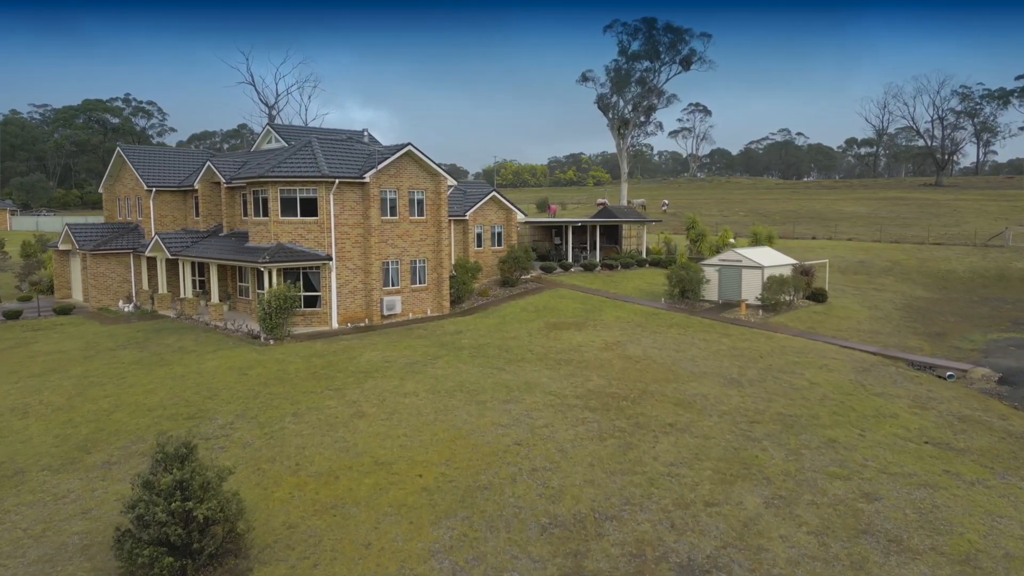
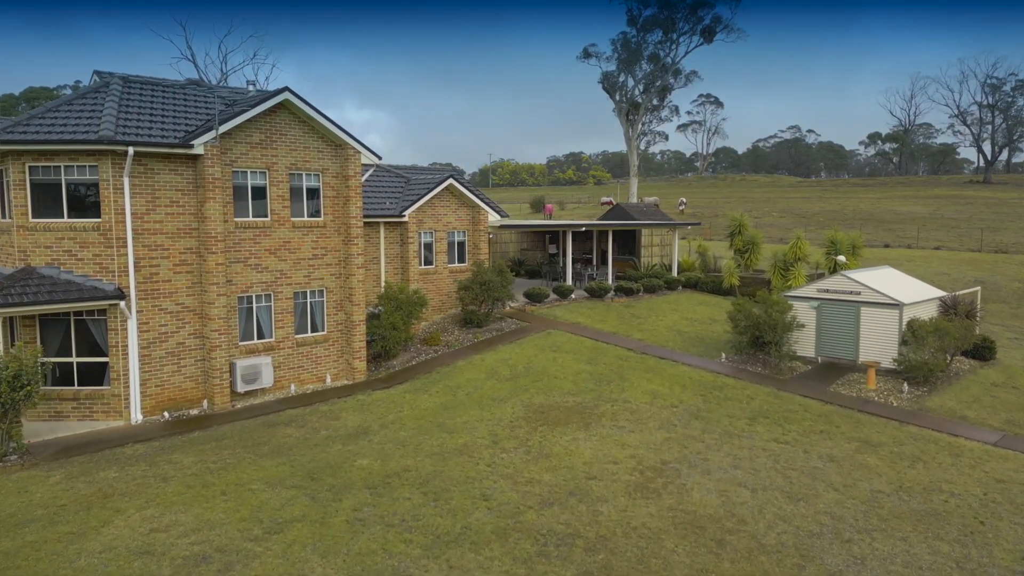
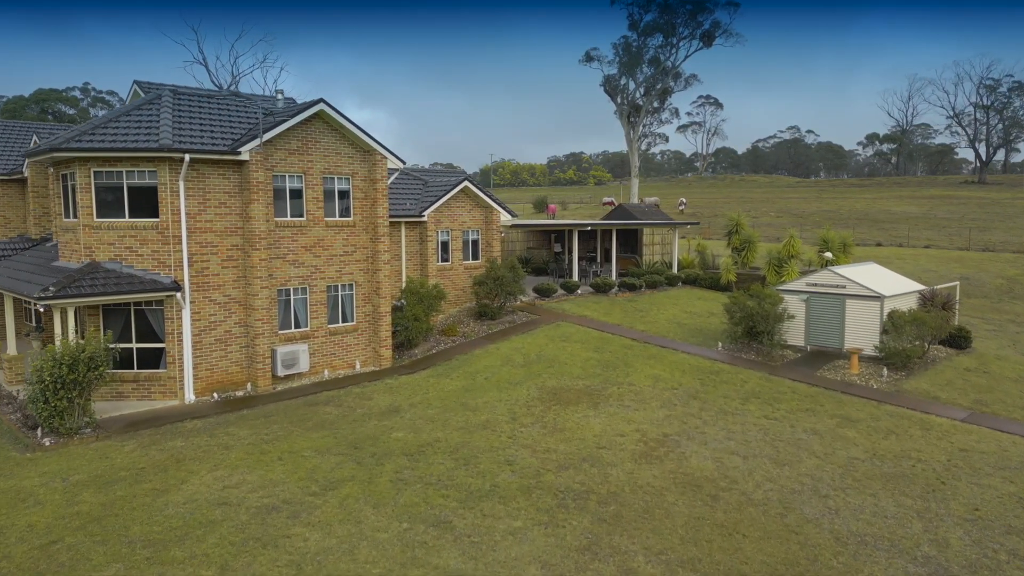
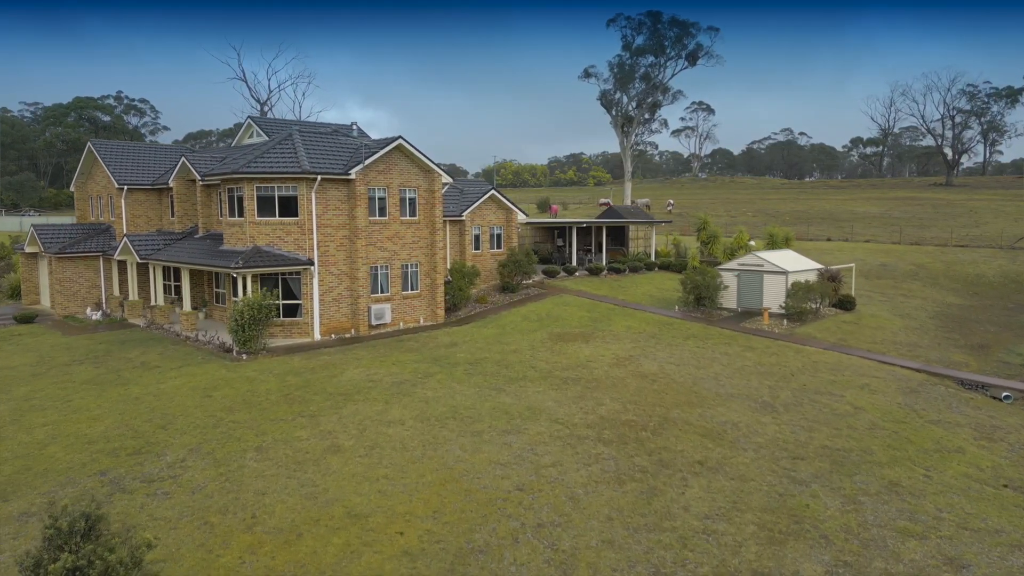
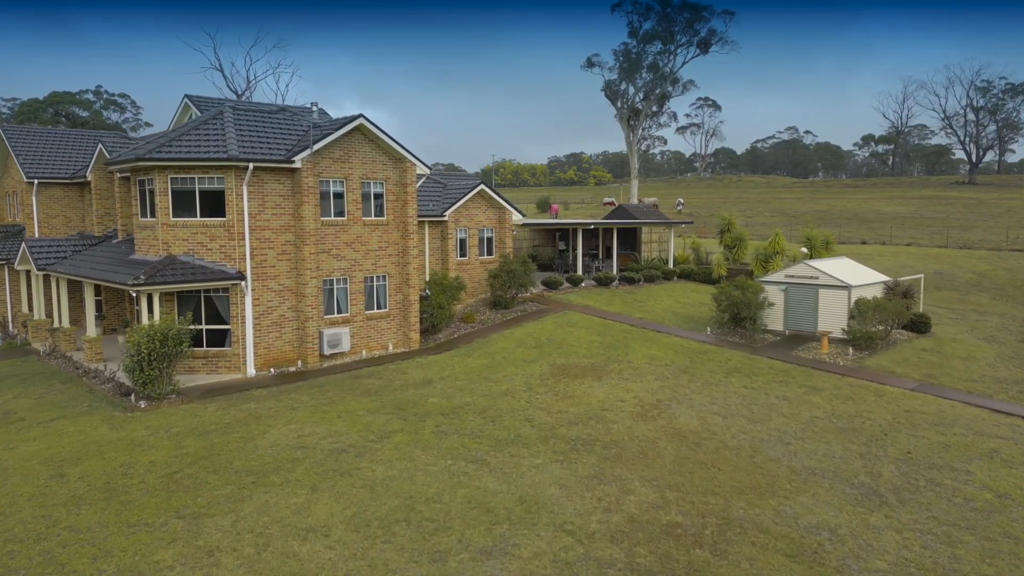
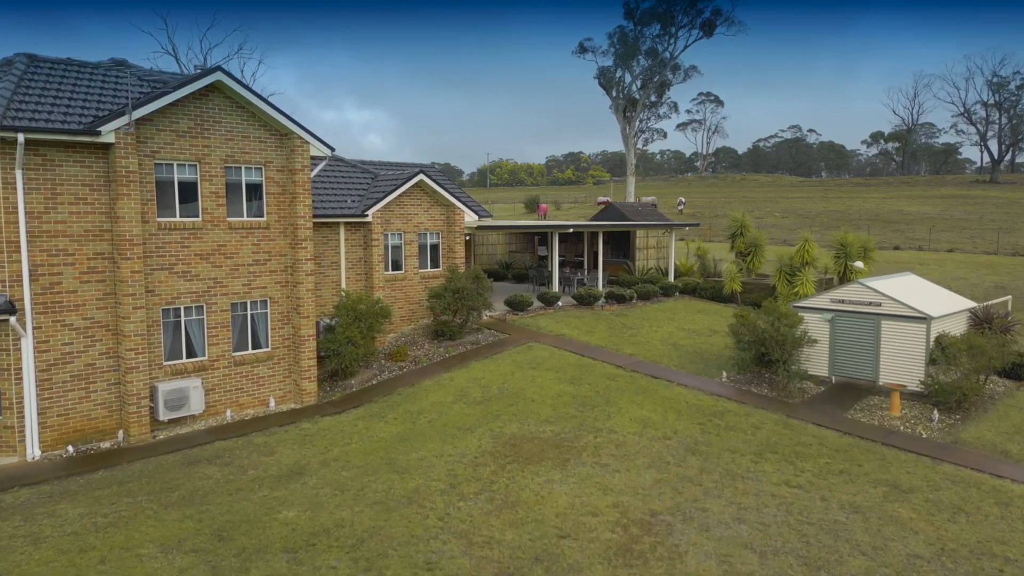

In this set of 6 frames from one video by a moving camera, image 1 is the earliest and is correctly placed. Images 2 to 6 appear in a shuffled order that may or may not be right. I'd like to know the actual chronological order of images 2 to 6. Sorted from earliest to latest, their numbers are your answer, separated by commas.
4, 5, 3, 2, 6
